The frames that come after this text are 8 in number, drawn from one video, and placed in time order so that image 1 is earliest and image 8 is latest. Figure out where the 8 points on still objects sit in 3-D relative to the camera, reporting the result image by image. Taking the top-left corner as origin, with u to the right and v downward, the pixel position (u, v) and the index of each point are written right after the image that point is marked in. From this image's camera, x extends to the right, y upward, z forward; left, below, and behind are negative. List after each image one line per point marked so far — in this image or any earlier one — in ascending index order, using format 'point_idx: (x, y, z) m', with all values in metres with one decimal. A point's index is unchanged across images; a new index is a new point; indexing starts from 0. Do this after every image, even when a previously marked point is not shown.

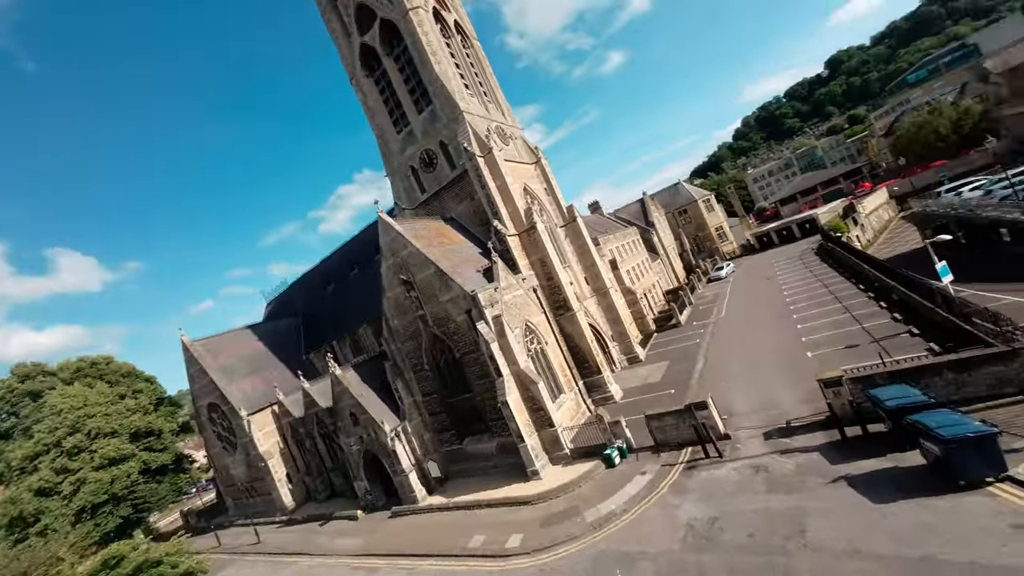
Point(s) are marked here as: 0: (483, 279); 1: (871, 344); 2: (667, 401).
0: (-1.4, +0.4, +18.6) m
1: (+13.6, -2.1, +14.8) m
2: (+7.2, -5.2, +18.3) m
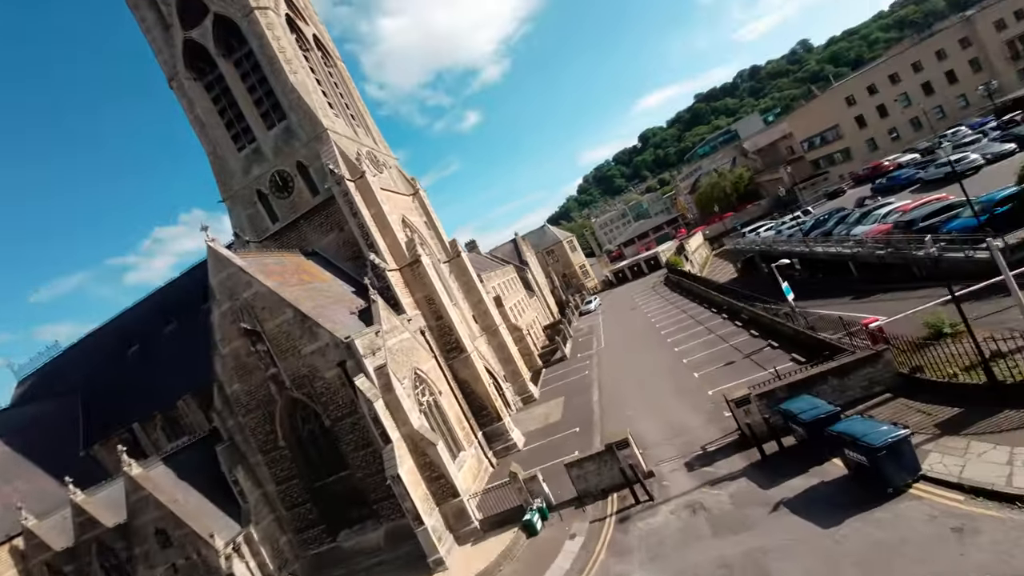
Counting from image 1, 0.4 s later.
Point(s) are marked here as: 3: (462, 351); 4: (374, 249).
0: (-5.9, -1.4, +15.3) m
1: (+9.6, -3.0, +16.2) m
2: (+2.7, -6.6, +17.1) m
3: (-2.3, -2.9, +18.5) m
4: (-6.3, +1.8, +18.0) m
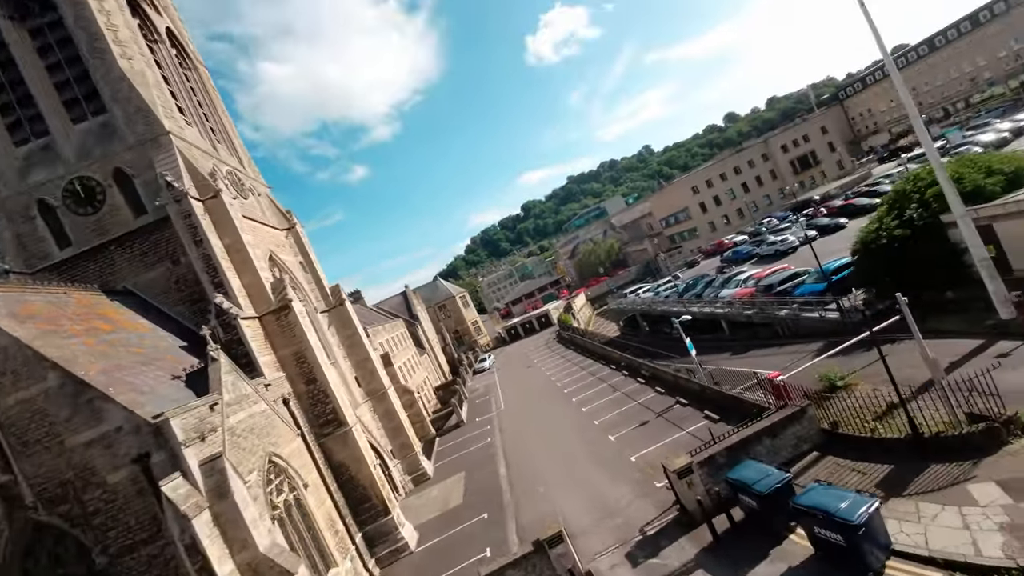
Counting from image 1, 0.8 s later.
0: (-8.8, -2.8, +10.6) m
1: (+5.8, -5.2, +15.6) m
2: (-1.1, -8.7, +14.0) m
3: (-6.3, -5.0, +14.4) m
4: (-10.0, 0.0, +13.6) m
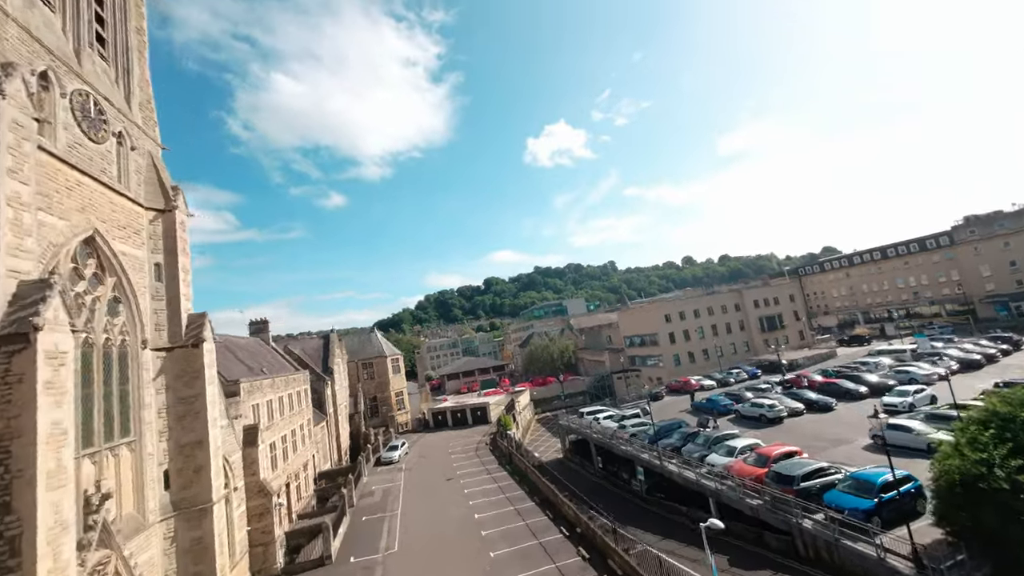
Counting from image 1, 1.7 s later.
0: (-9.4, -2.1, +3.0) m
1: (+3.1, -9.5, +8.8) m
2: (-4.1, -10.4, +5.8) m
3: (-8.2, -5.5, +6.5) m
4: (-10.2, +0.3, +6.3) m
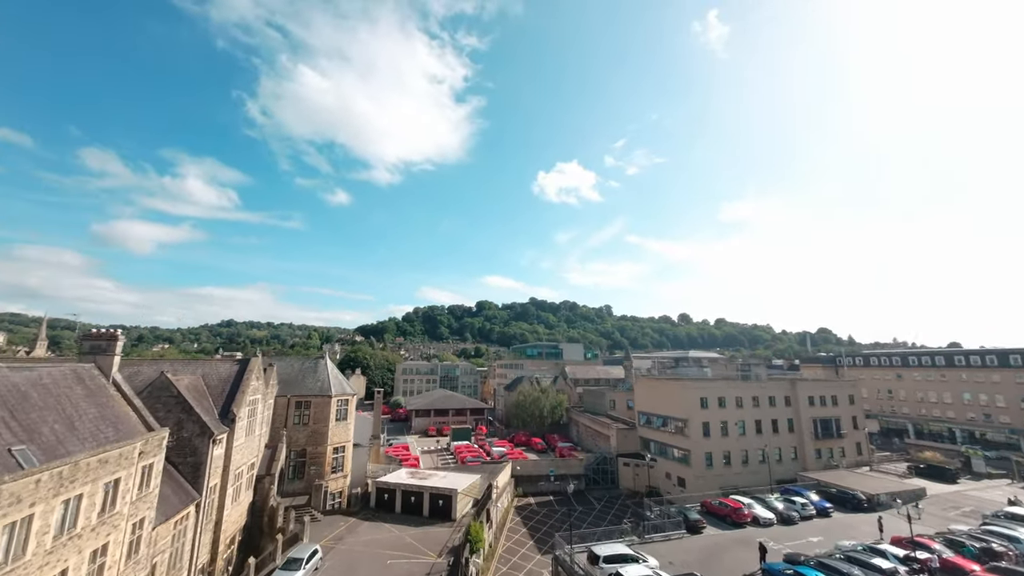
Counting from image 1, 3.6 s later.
0: (-8.3, -1.7, -9.1) m
1: (+2.6, -11.5, -3.7) m
2: (-4.6, -10.9, -6.8) m
3: (-7.8, -5.5, -5.8) m
4: (-8.8, +0.6, -5.7) m
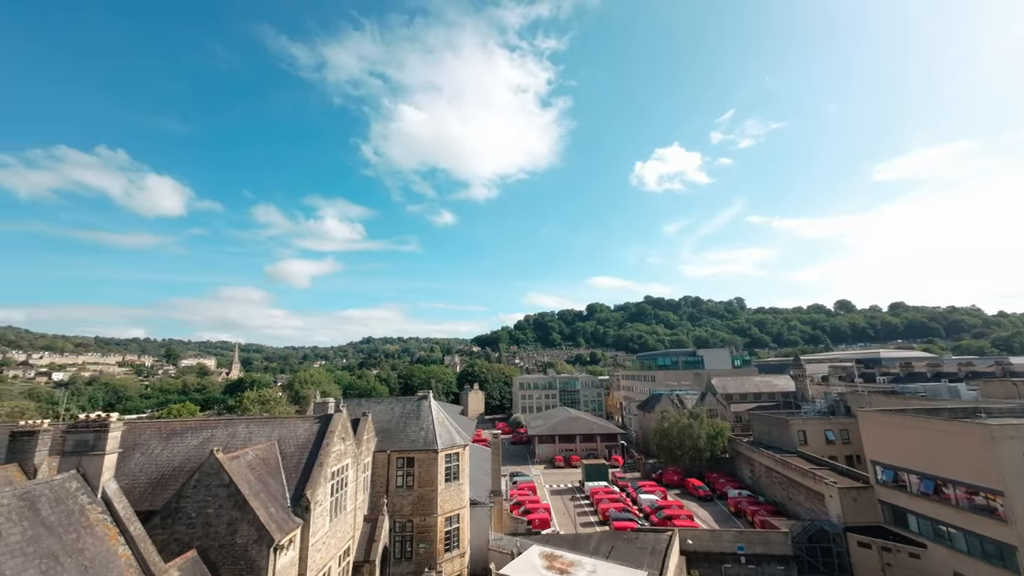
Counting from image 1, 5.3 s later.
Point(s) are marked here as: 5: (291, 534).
0: (-10.2, -2.8, -17.3) m
1: (+2.6, -11.6, -15.3) m
2: (-5.2, -11.7, -16.3) m
3: (-8.4, -6.6, -14.4) m
4: (-9.9, -0.6, -13.9) m
5: (-9.9, -11.0, +17.8) m
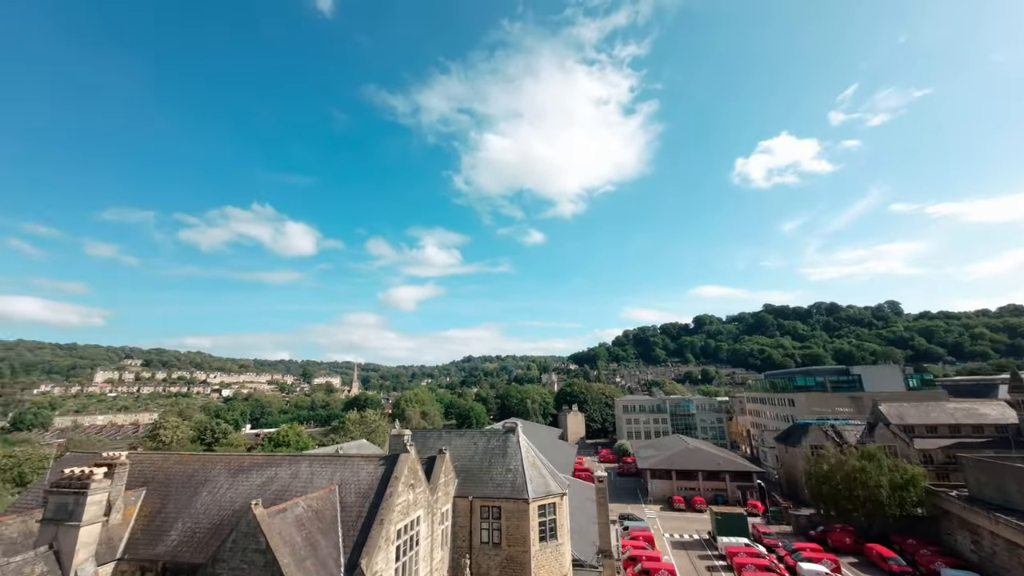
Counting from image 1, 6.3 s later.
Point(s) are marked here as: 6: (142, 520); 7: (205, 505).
0: (-14.9, -2.1, -20.0) m
1: (-1.6, -10.2, -21.4) m
2: (-9.4, -10.7, -20.6) m
3: (-12.3, -5.8, -17.7) m
4: (-13.8, +0.1, -16.6) m
5: (-6.0, -11.5, +13.7) m
6: (-17.7, -11.1, +18.8) m
7: (-14.8, -10.5, +18.9) m
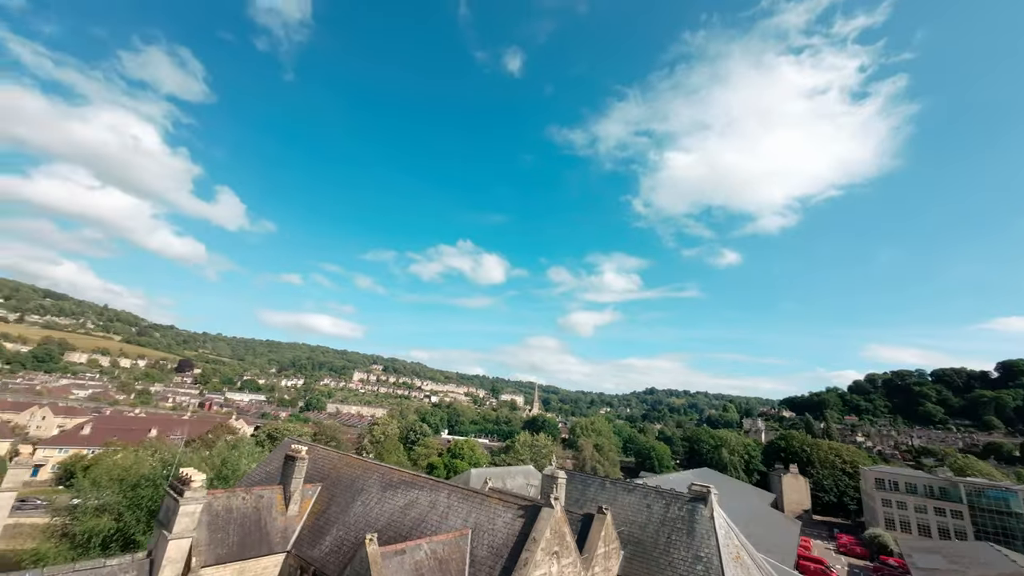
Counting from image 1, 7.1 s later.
0: (-24.2, +0.1, -15.8) m
1: (-12.9, -7.8, -23.3) m
2: (-19.6, -8.5, -19.2) m
3: (-20.9, -3.8, -15.1) m
4: (-21.7, +2.0, -13.0) m
5: (-1.7, -11.3, +10.1) m
6: (-10.1, -11.5, +19.8) m
7: (-7.4, -10.8, +18.6) m
